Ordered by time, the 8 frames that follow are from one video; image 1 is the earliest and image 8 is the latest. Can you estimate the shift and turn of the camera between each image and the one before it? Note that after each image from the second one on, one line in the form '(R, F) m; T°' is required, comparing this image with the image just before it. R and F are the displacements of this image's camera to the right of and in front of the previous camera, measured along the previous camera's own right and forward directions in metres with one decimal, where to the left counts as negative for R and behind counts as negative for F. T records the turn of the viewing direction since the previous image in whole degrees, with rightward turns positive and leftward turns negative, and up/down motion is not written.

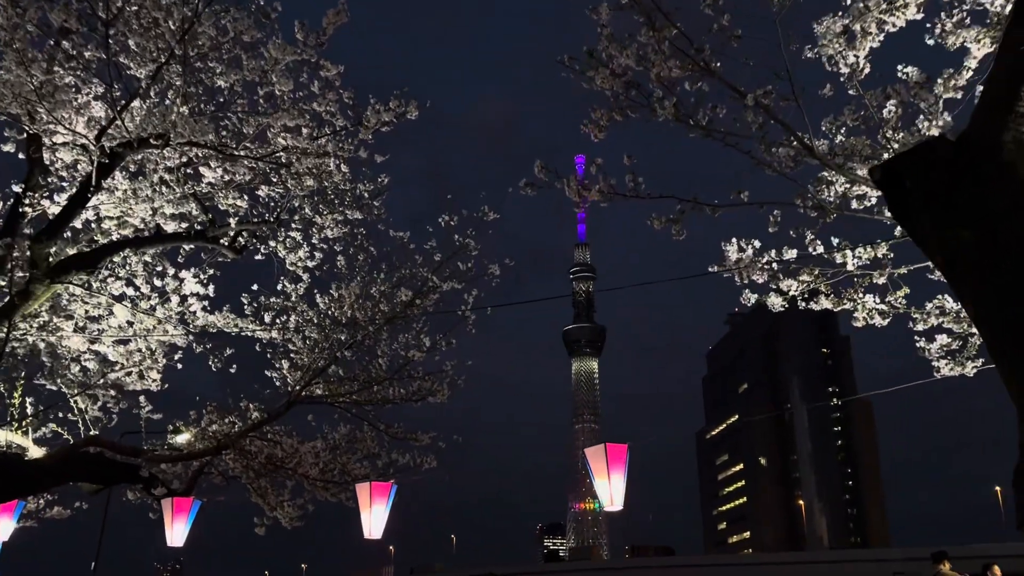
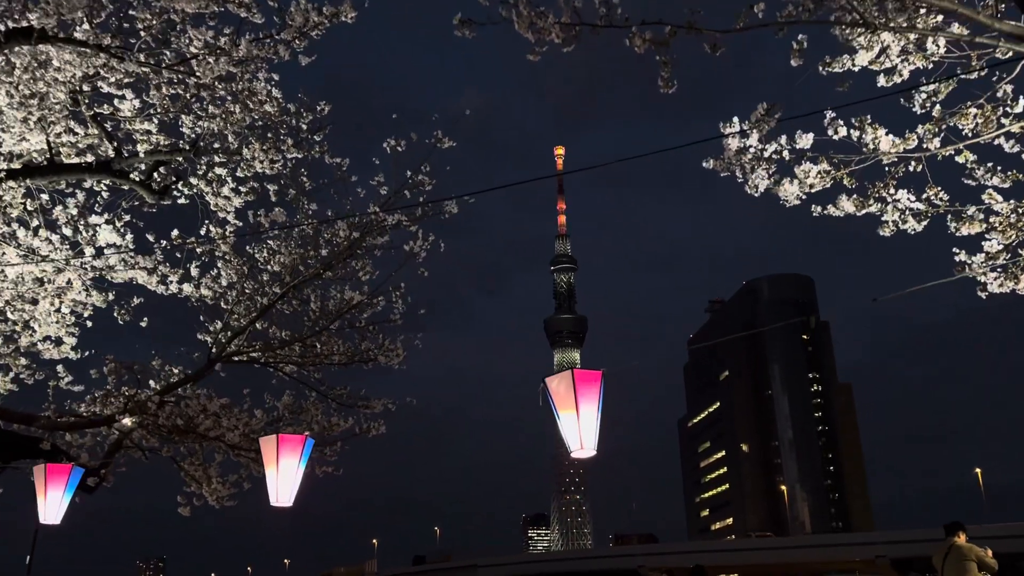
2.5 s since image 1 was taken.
(+0.2, +1.1) m; +1°
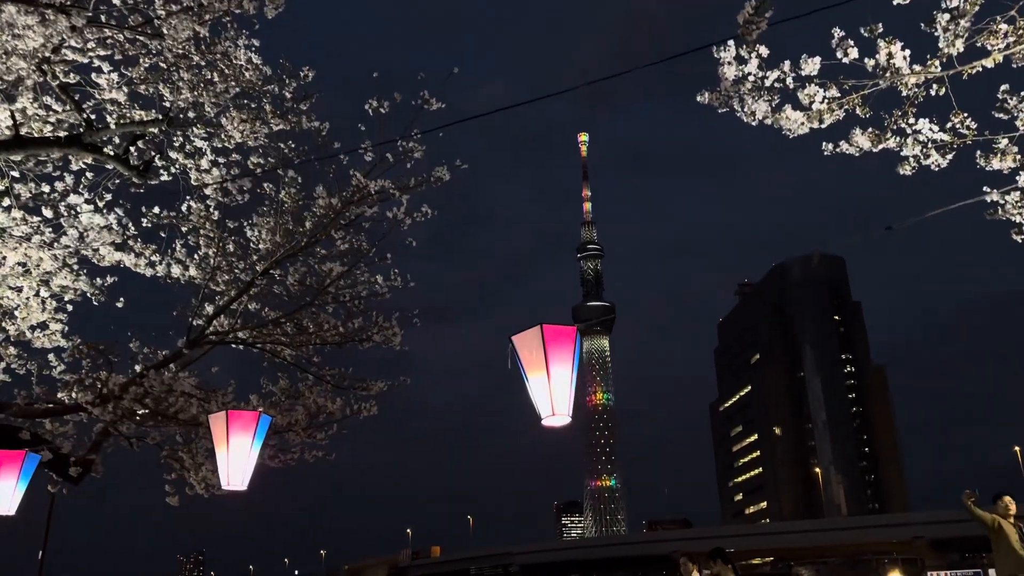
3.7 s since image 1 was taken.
(+0.3, +0.4) m; -2°
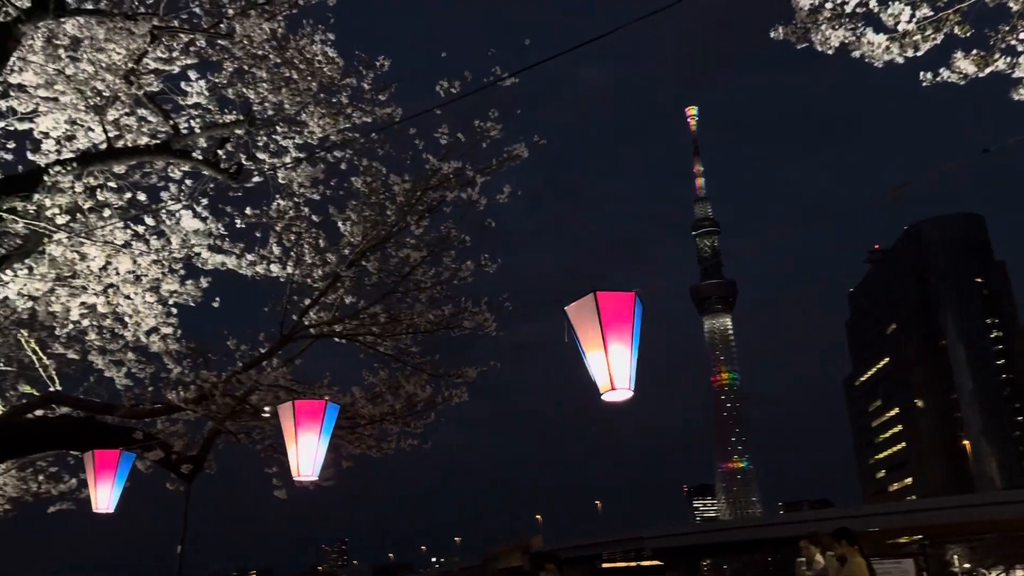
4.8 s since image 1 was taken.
(+0.2, +0.2) m; -8°
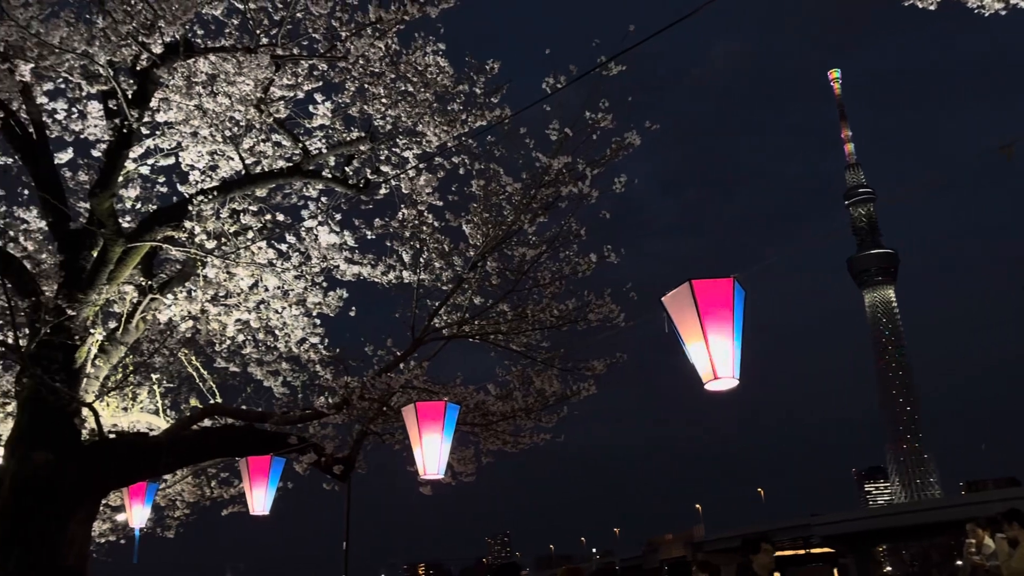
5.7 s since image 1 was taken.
(+0.2, 0.0) m; -10°
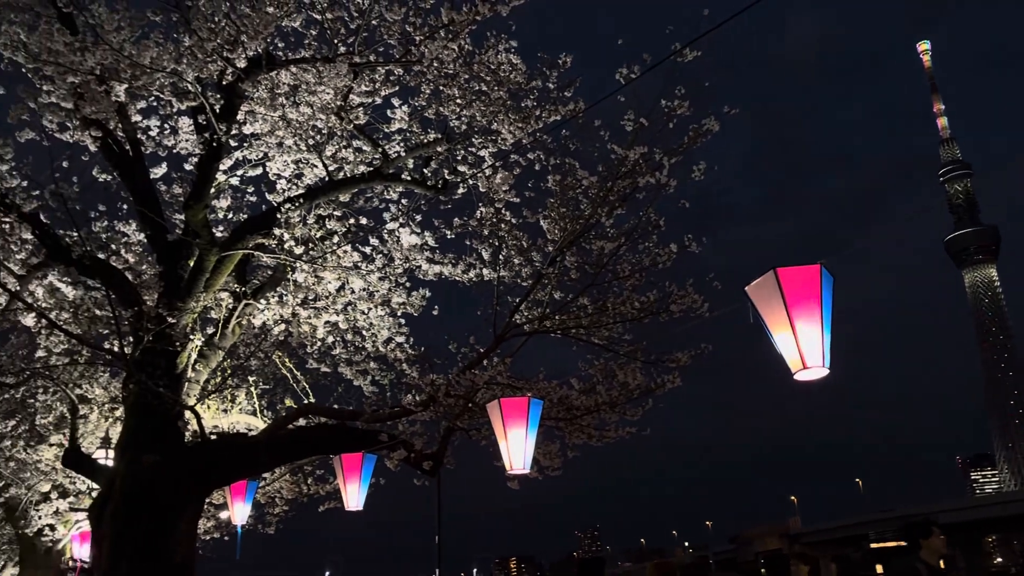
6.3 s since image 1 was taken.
(0.0, 0.0) m; -6°
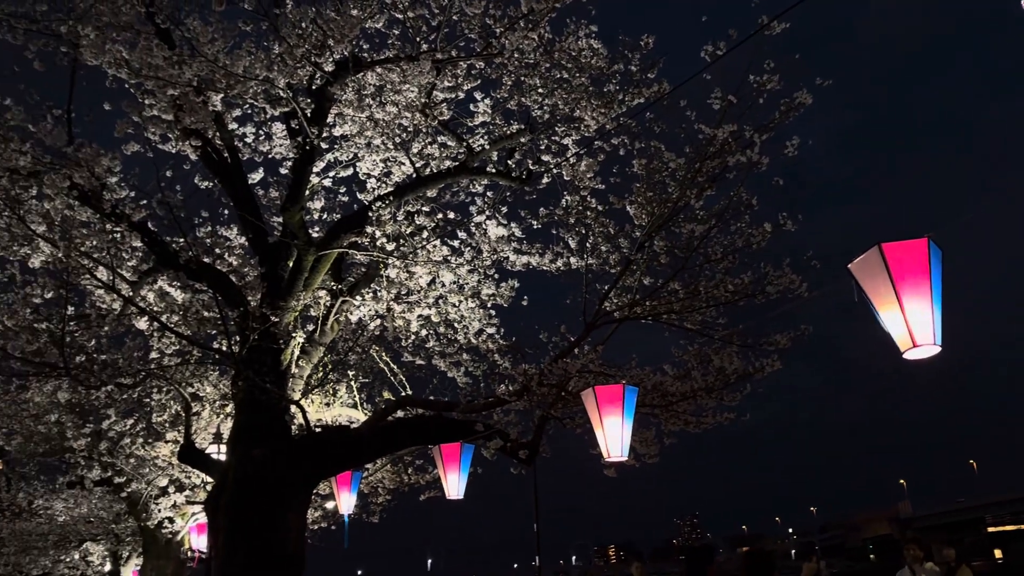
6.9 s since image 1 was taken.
(0.0, 0.0) m; -6°
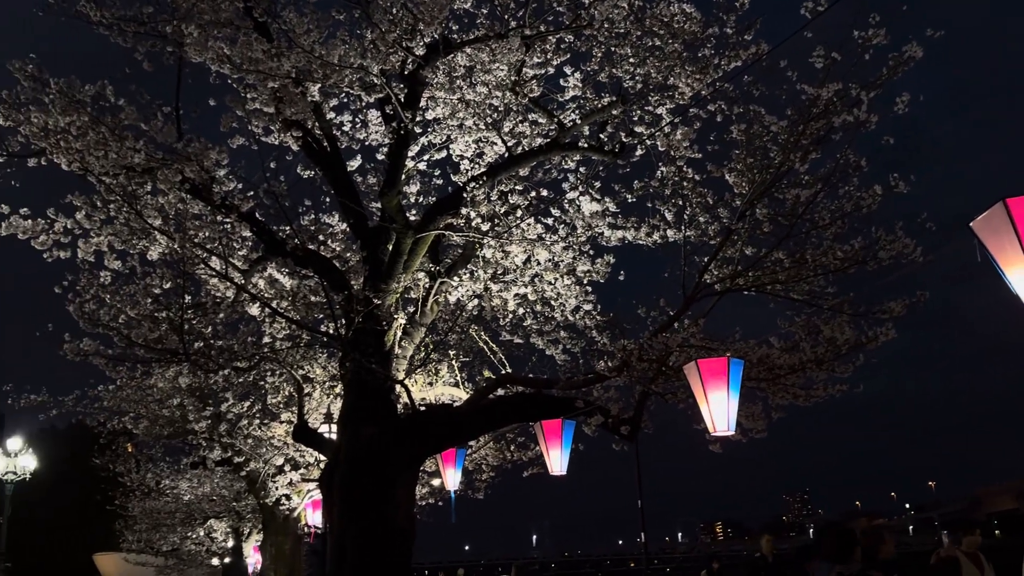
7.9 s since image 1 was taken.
(0.0, 0.0) m; -7°
